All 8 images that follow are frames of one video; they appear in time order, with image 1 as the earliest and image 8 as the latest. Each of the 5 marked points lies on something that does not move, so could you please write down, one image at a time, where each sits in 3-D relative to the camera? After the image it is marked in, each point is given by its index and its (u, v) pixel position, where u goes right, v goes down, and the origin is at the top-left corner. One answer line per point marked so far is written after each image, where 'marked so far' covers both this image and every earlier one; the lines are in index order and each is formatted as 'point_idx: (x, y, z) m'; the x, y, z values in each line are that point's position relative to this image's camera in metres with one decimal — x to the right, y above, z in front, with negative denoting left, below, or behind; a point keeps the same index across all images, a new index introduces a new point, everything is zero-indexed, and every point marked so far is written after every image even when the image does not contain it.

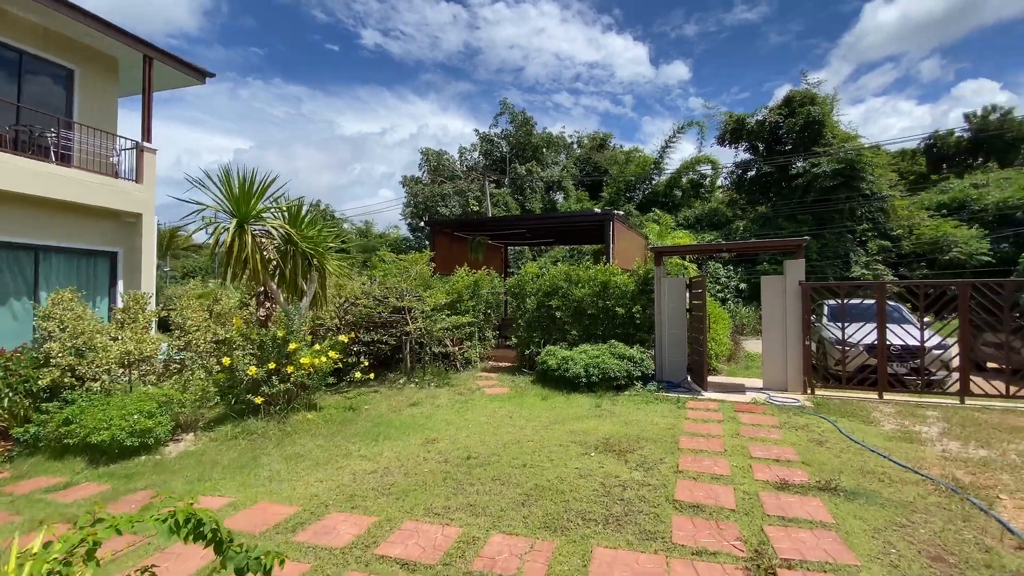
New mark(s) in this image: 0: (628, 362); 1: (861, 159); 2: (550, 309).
0: (+1.7, -1.1, +6.6) m
1: (+14.7, +5.3, +19.7) m
2: (+0.6, -0.3, +7.8) m
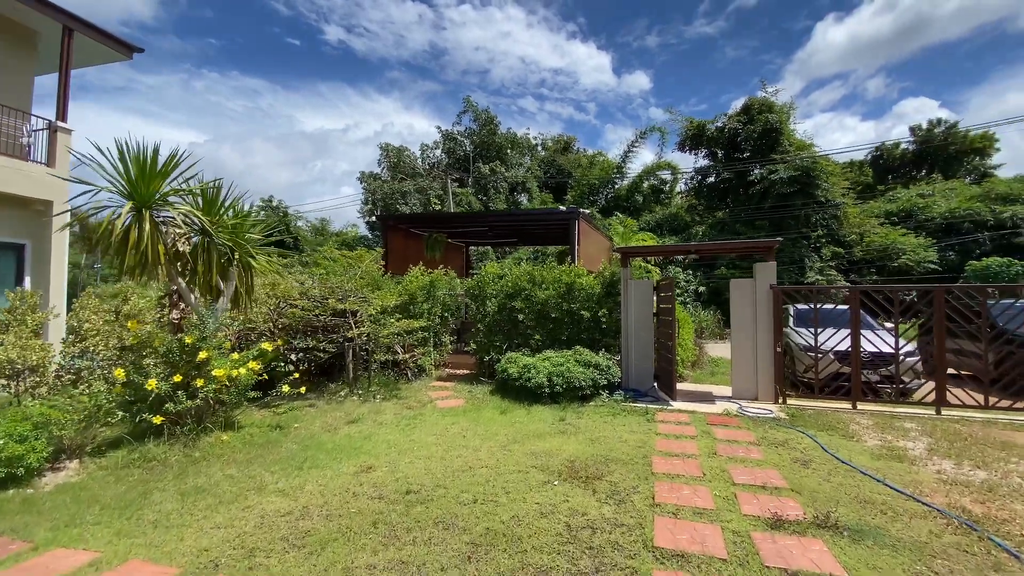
0: (+1.1, -1.1, +6.1) m
1: (+13.1, +5.1, +20.2) m
2: (0.0, -0.4, +7.2) m
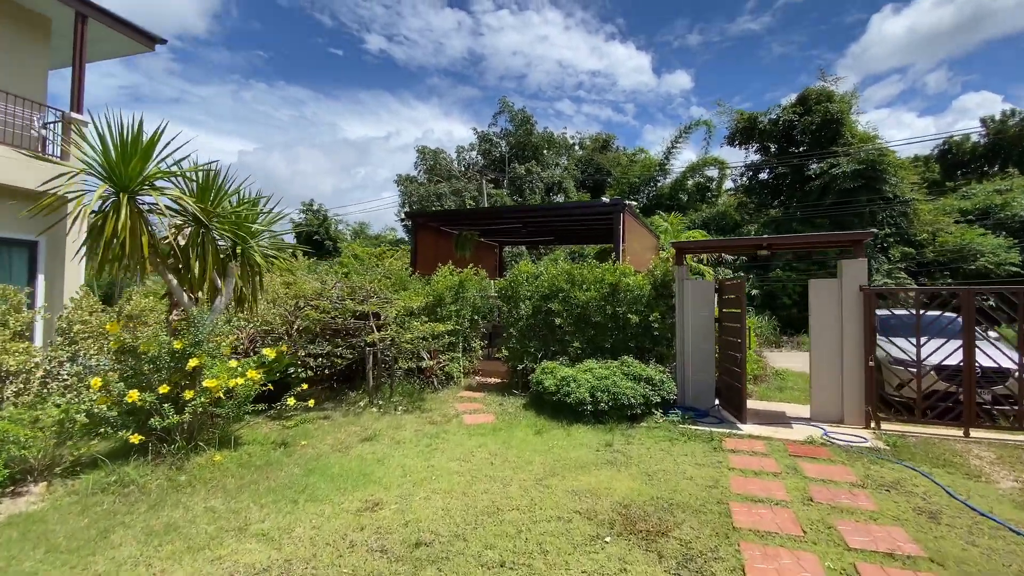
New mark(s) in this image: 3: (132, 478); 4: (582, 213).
0: (+1.5, -1.1, +5.2) m
1: (+14.6, +4.9, +18.4) m
2: (+0.5, -0.4, +6.4) m
3: (-2.8, -1.4, +3.5) m
4: (+1.2, +1.3, +7.9) m
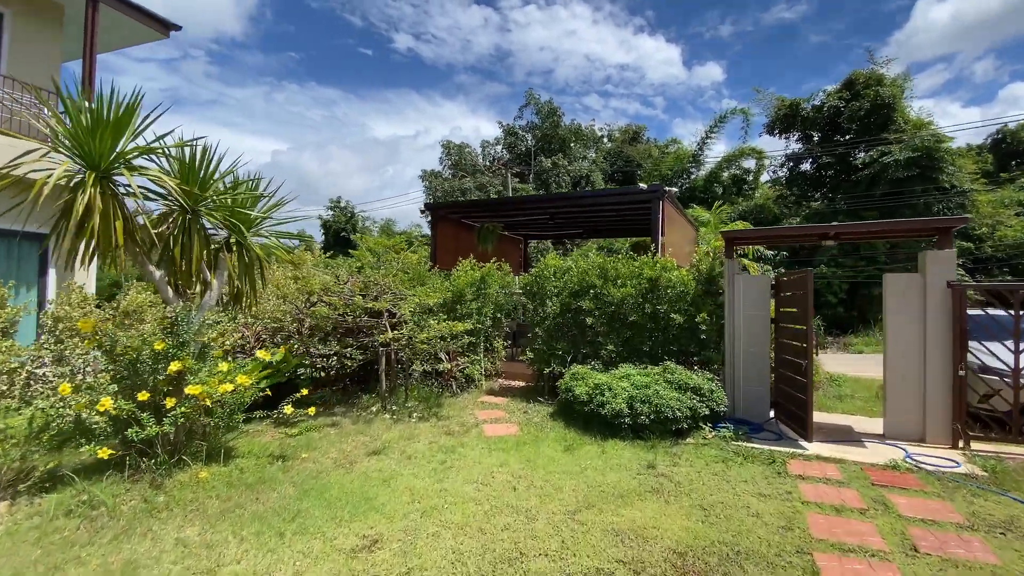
0: (+1.8, -1.1, +4.6) m
1: (+15.6, +5.0, +16.9) m
2: (+0.8, -0.3, +5.8) m
3: (-2.7, -1.4, +3.1) m
4: (+1.6, +1.4, +7.2) m
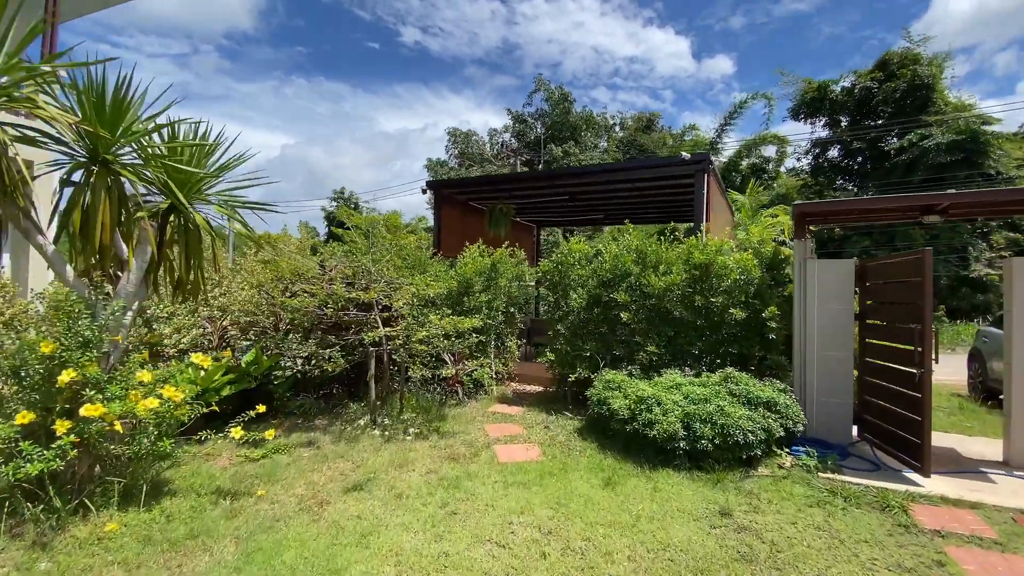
0: (+1.9, -1.0, +3.5) m
1: (+15.9, +5.2, +15.7) m
2: (+1.0, -0.2, +4.8) m
3: (-2.5, -1.3, +2.1) m
4: (+1.8, +1.5, +6.2) m
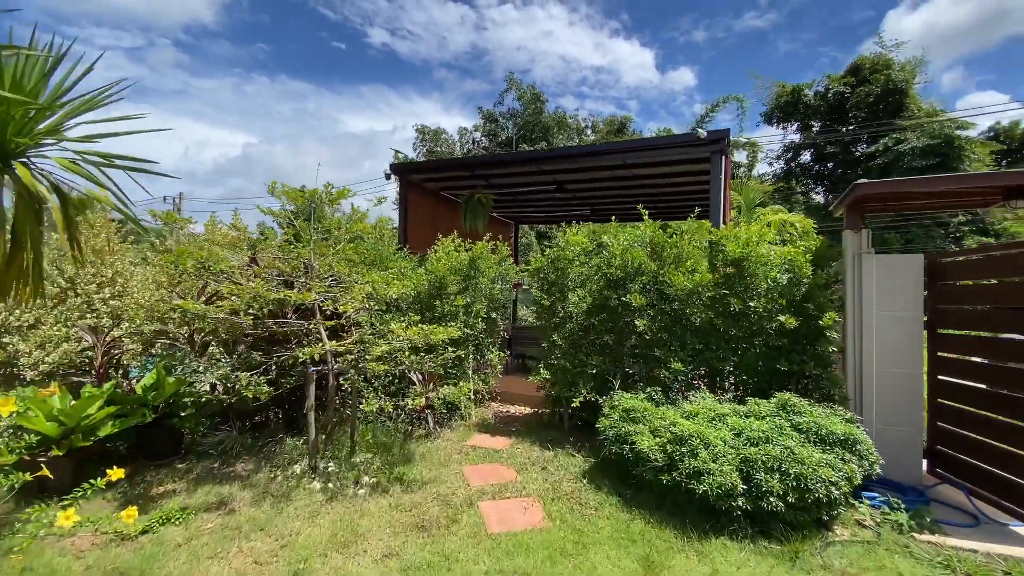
0: (+1.9, -1.0, +2.7) m
1: (+15.1, +5.0, +15.8) m
2: (+0.9, -0.2, +3.8) m
3: (-2.5, -1.2, +0.9) m
4: (+1.6, +1.5, +5.3) m
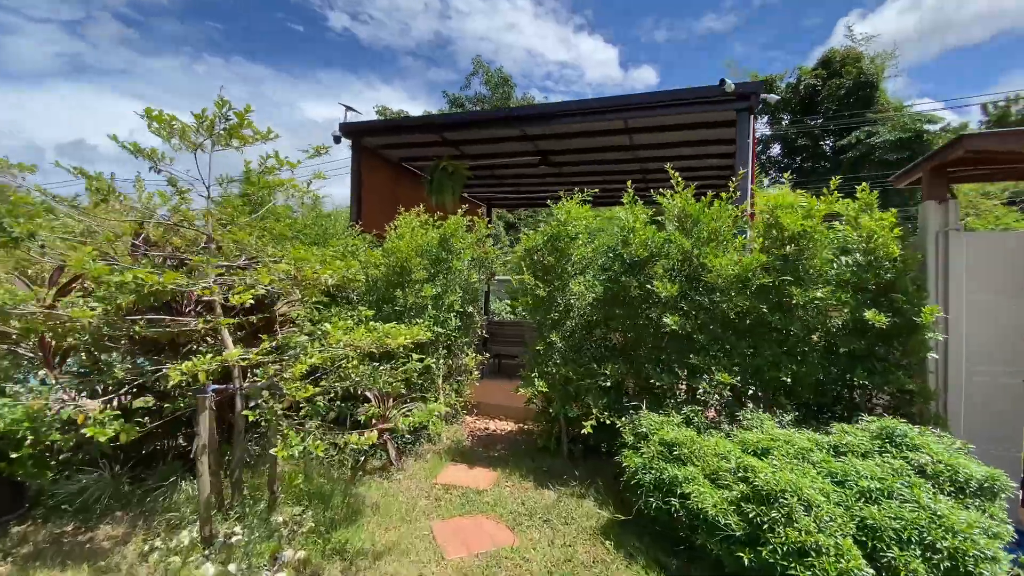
0: (+1.9, -0.9, +1.9) m
1: (+14.0, +5.3, +15.8) m
2: (+0.8, -0.1, +3.0) m
3: (-2.3, -1.2, -0.2) m
4: (+1.4, +1.6, +4.5) m
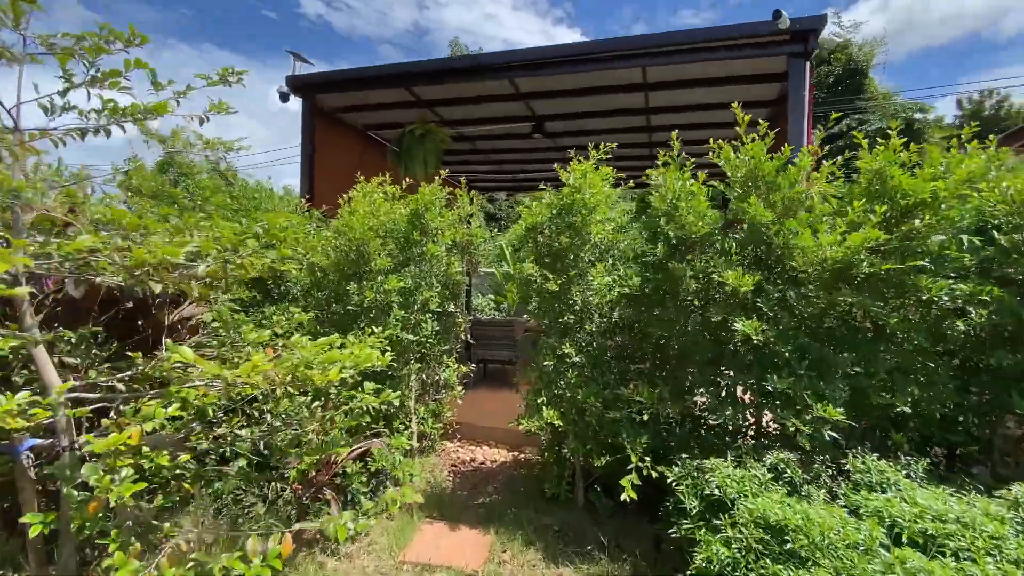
0: (+1.9, -0.9, +1.1) m
1: (+13.4, +5.5, +15.5) m
2: (+0.8, -0.1, +2.1) m
3: (-2.2, -1.2, -1.2) m
4: (+1.3, +1.6, +3.6) m
